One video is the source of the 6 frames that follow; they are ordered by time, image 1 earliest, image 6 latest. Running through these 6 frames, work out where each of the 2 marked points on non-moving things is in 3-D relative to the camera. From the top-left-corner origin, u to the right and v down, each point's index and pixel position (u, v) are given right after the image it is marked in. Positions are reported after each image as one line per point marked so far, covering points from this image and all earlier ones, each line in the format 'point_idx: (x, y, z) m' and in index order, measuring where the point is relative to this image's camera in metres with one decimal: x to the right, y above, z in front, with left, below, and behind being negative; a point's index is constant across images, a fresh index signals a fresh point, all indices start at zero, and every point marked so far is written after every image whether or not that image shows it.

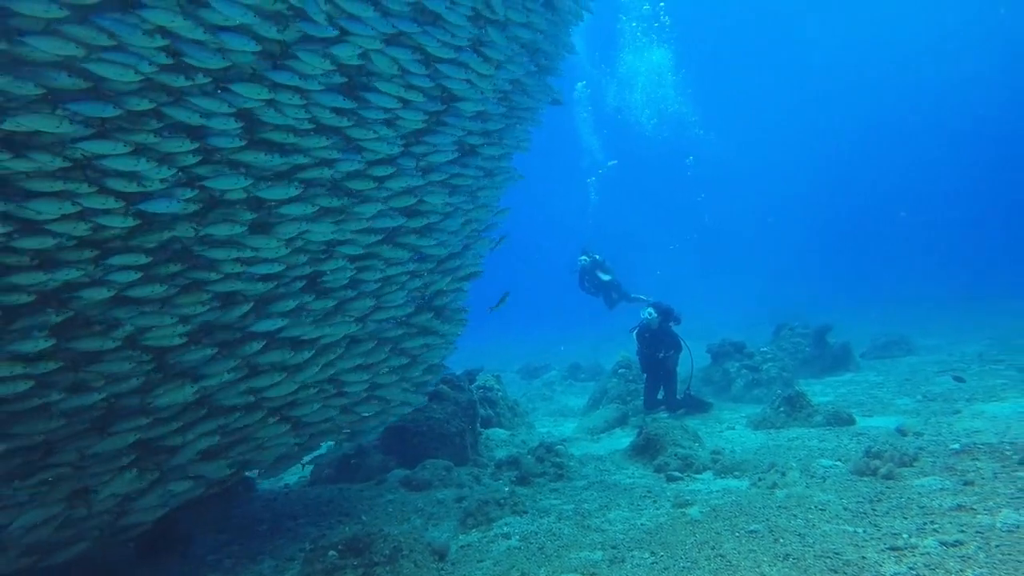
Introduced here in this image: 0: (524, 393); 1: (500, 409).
0: (+0.4, -3.2, +17.9) m
1: (-0.2, -2.7, +12.7) m
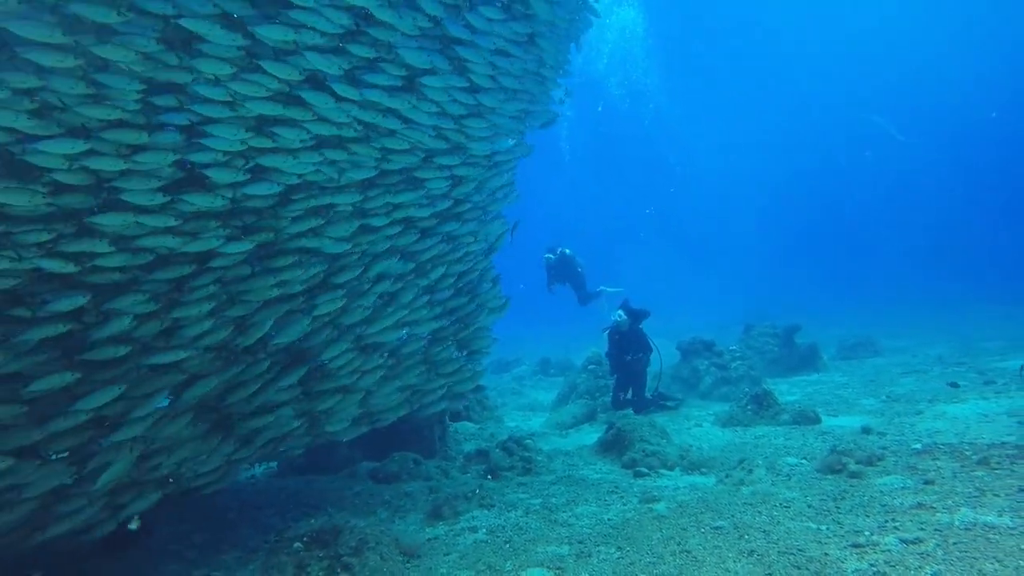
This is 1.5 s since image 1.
0: (-0.5, -3.0, +17.7) m
1: (-0.9, -2.5, +12.5) m
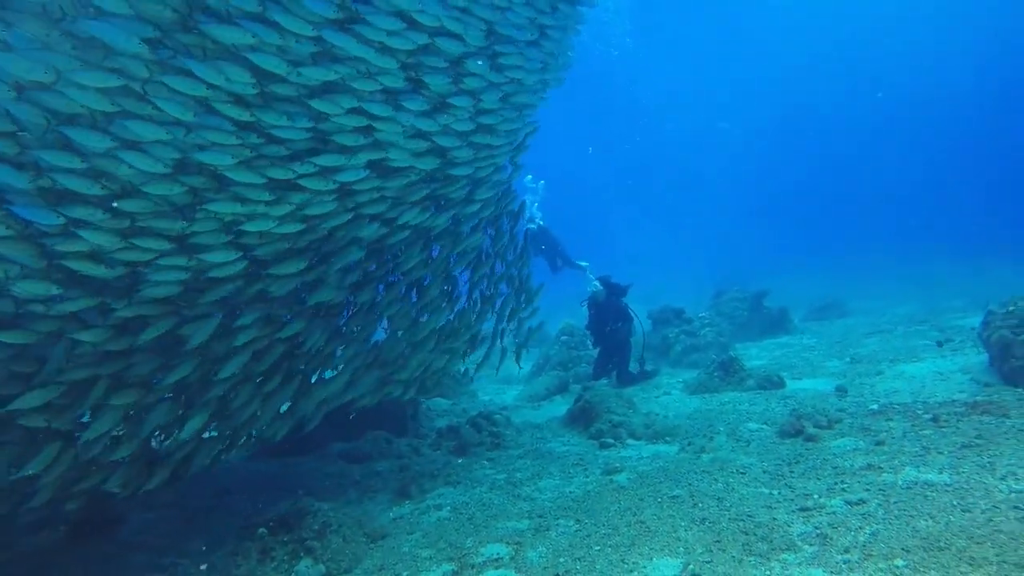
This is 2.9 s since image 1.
0: (-1.7, -2.3, +17.6) m
1: (-1.9, -2.0, +12.3) m
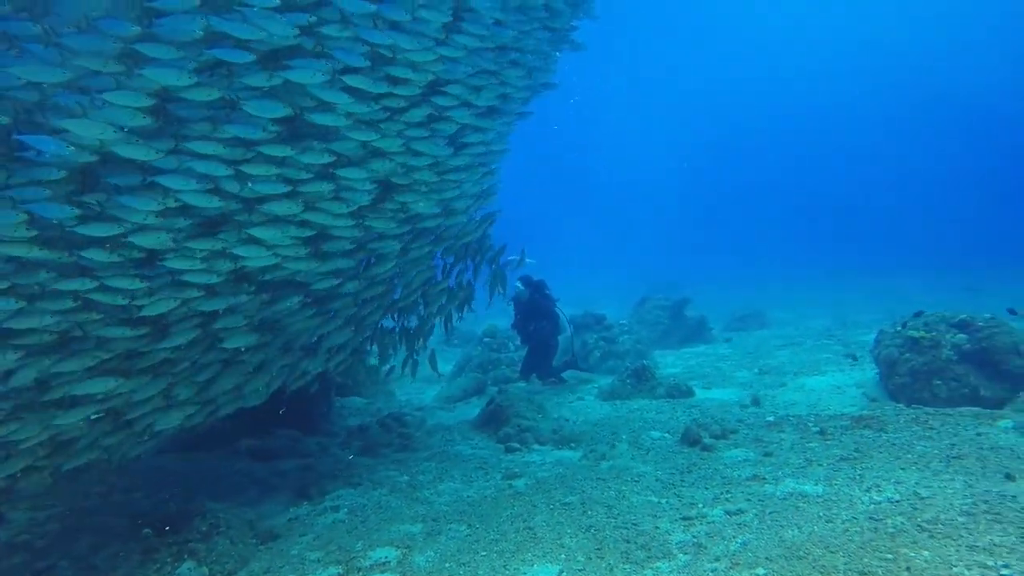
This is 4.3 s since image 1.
0: (-3.1, -1.8, +17.5) m
1: (-2.6, -1.5, +12.2) m
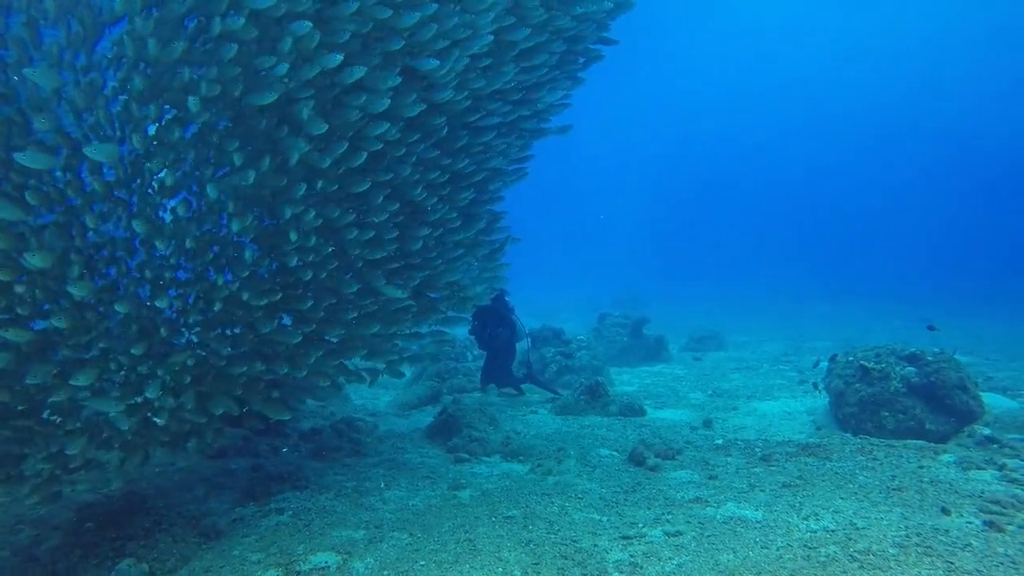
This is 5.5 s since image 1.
0: (-4.0, -1.9, +17.3) m
1: (-3.2, -1.6, +12.1) m
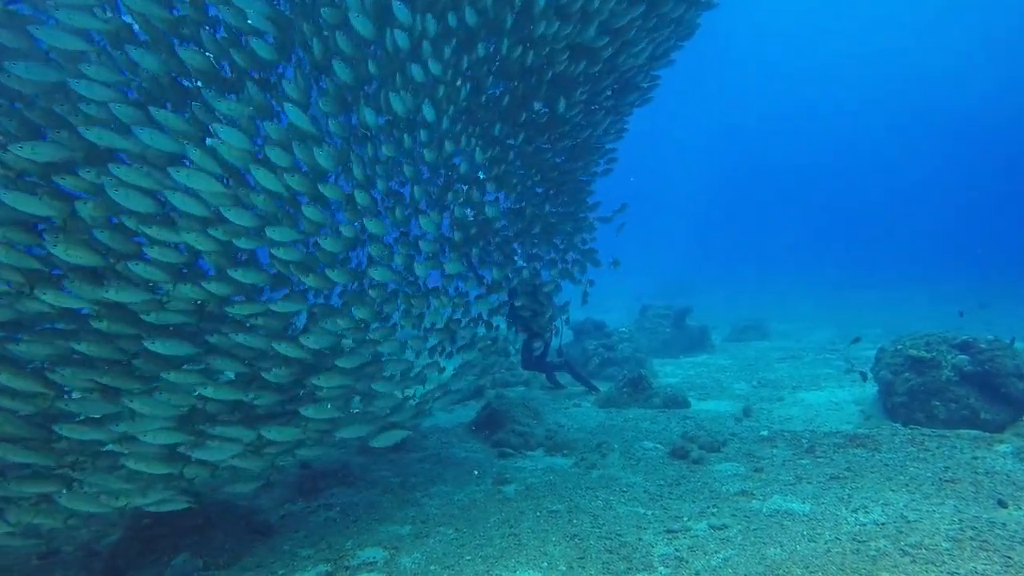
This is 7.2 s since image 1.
0: (-2.9, -1.9, +17.5) m
1: (-2.5, -1.5, +12.3) m
